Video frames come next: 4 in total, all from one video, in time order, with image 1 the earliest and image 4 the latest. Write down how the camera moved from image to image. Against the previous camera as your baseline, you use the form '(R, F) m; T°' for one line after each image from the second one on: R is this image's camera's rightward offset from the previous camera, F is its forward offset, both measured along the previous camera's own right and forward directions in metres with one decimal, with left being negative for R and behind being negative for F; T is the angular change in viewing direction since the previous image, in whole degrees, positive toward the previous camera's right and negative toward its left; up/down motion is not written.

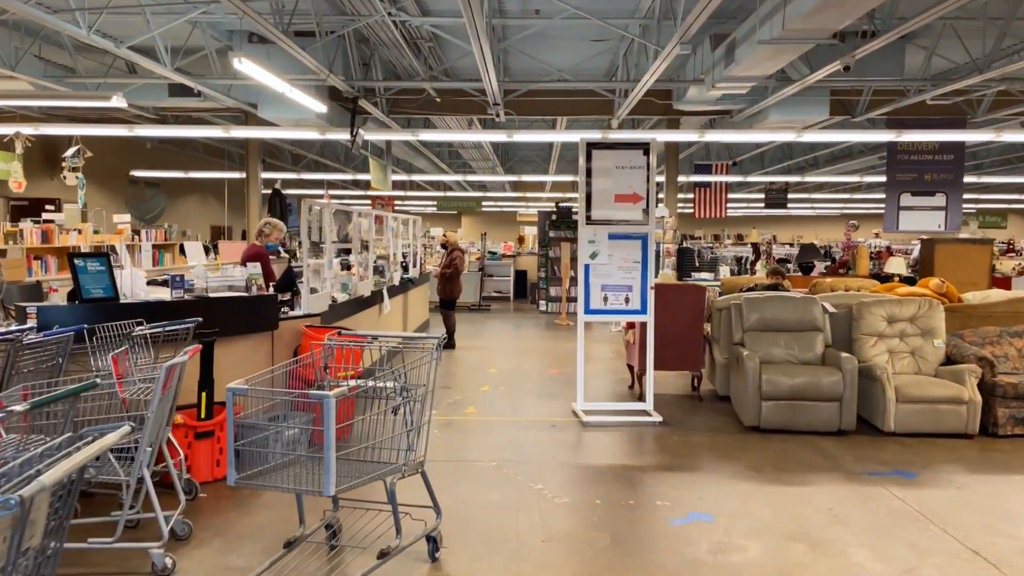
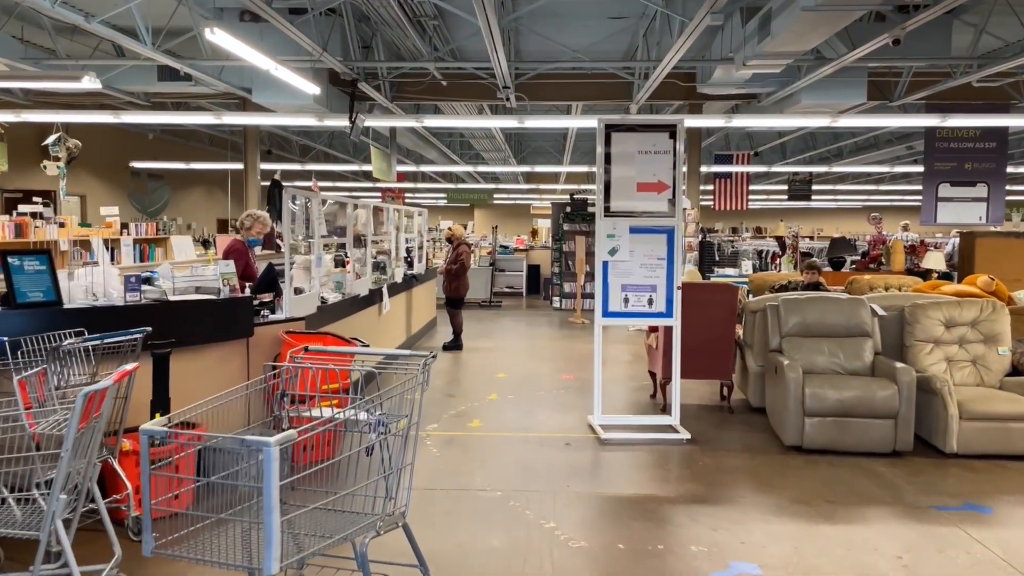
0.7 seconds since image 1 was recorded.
(0.0, +0.6) m; -1°
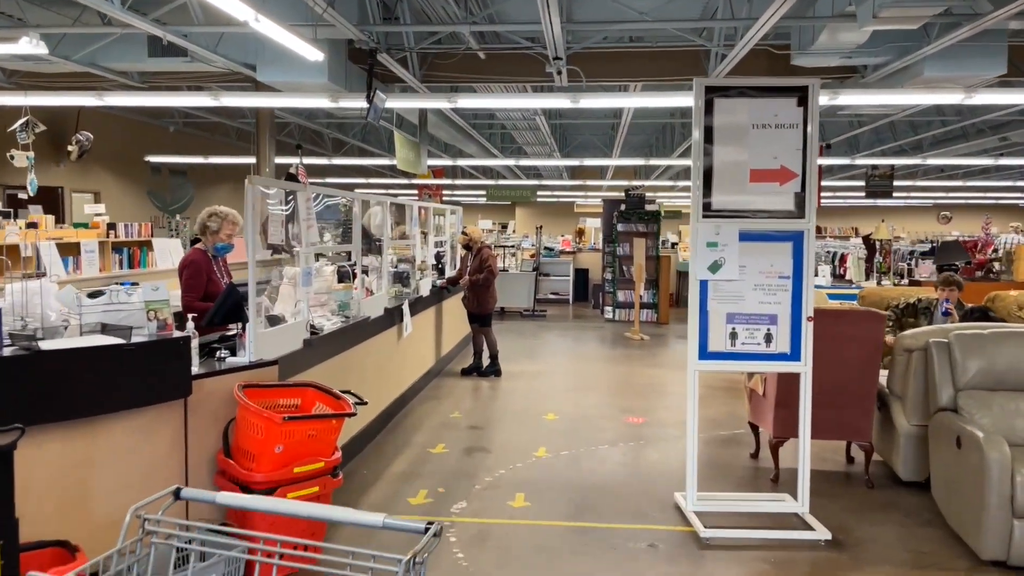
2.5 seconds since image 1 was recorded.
(-0.1, +1.4) m; -3°
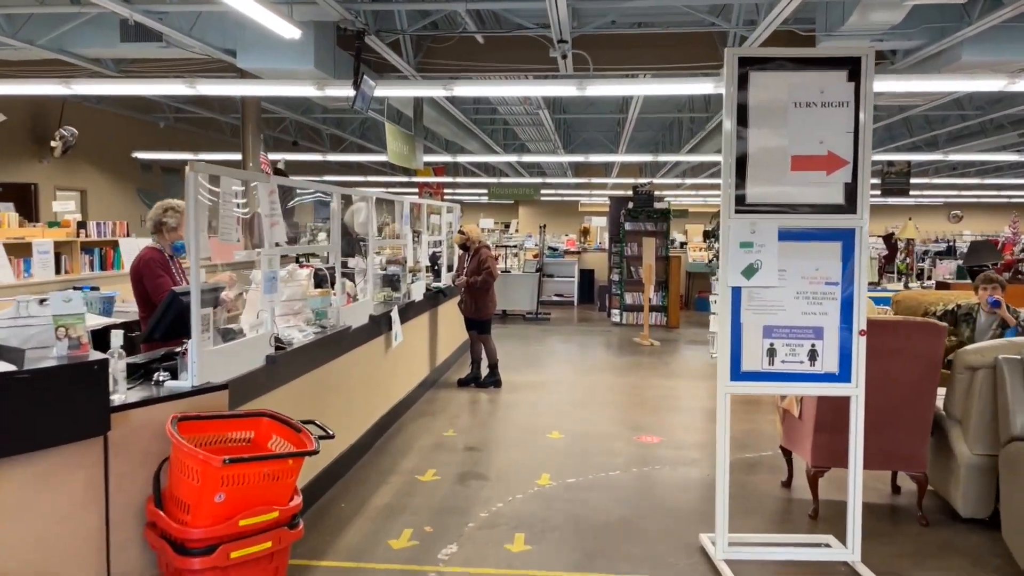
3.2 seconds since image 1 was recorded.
(0.0, +0.5) m; 0°
